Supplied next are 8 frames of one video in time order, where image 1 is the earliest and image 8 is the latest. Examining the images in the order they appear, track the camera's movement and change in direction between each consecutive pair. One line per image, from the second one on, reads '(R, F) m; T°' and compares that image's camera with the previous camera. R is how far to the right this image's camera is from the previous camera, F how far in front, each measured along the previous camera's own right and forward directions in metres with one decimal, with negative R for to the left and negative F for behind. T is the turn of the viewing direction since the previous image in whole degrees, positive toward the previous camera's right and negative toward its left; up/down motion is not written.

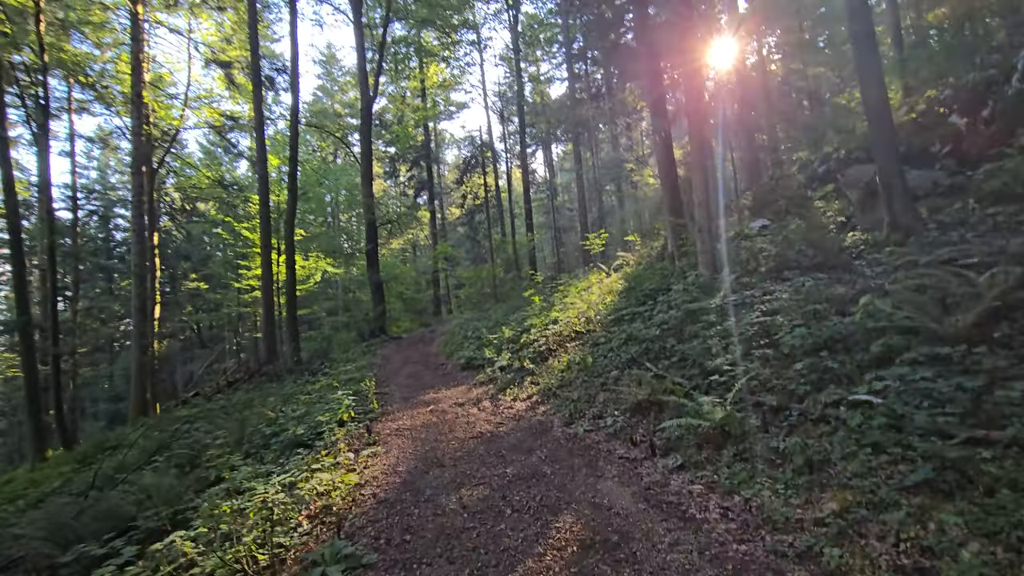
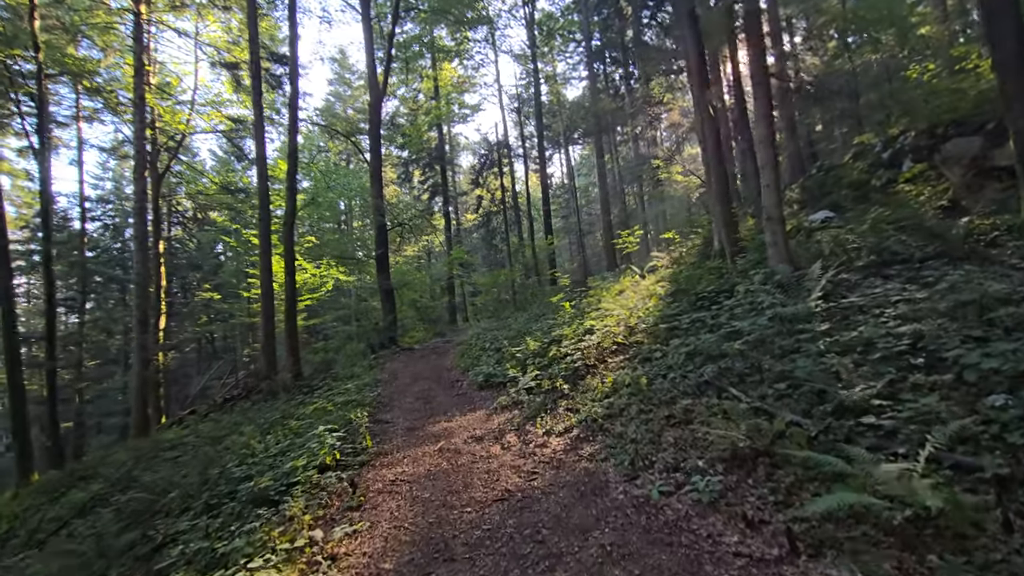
(-0.1, +1.0) m; -2°
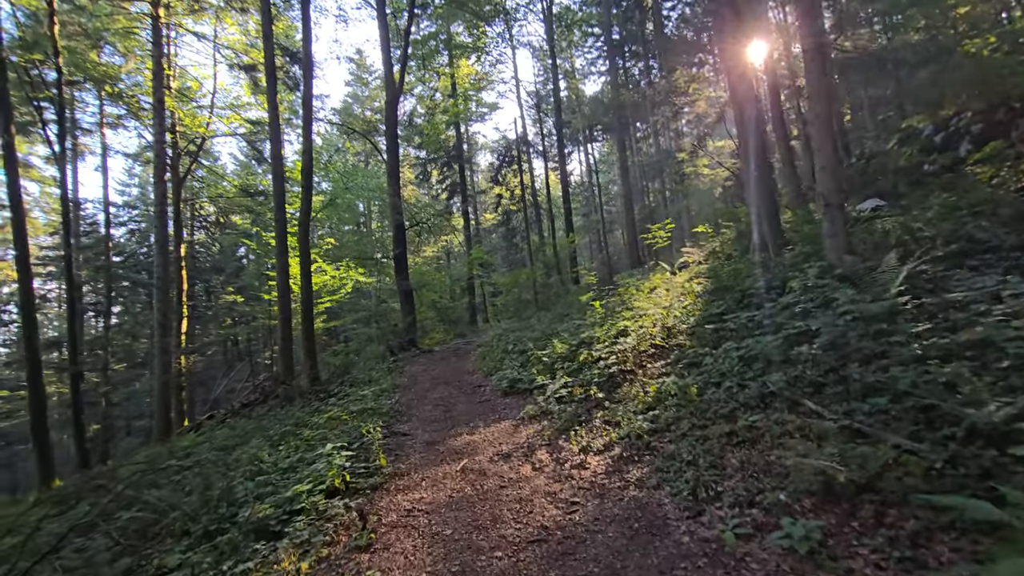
(-0.1, +0.4) m; -2°
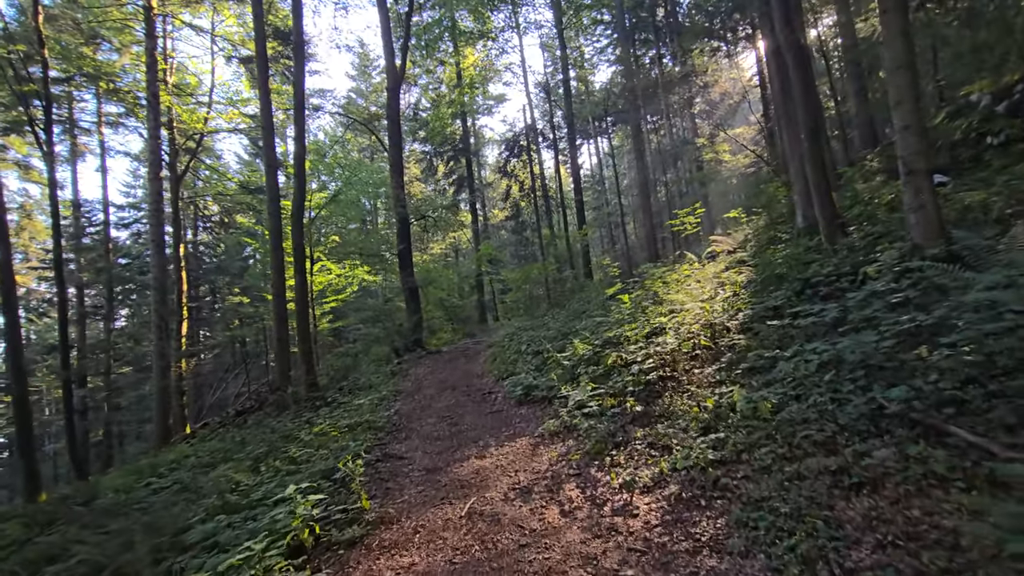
(0.0, +0.7) m; -1°
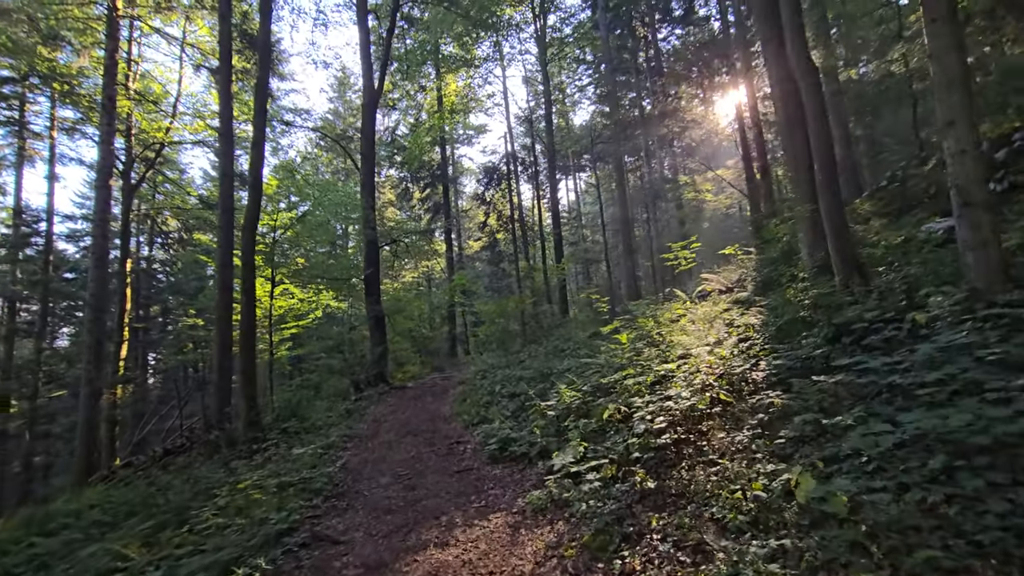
(0.0, +0.7) m; +3°
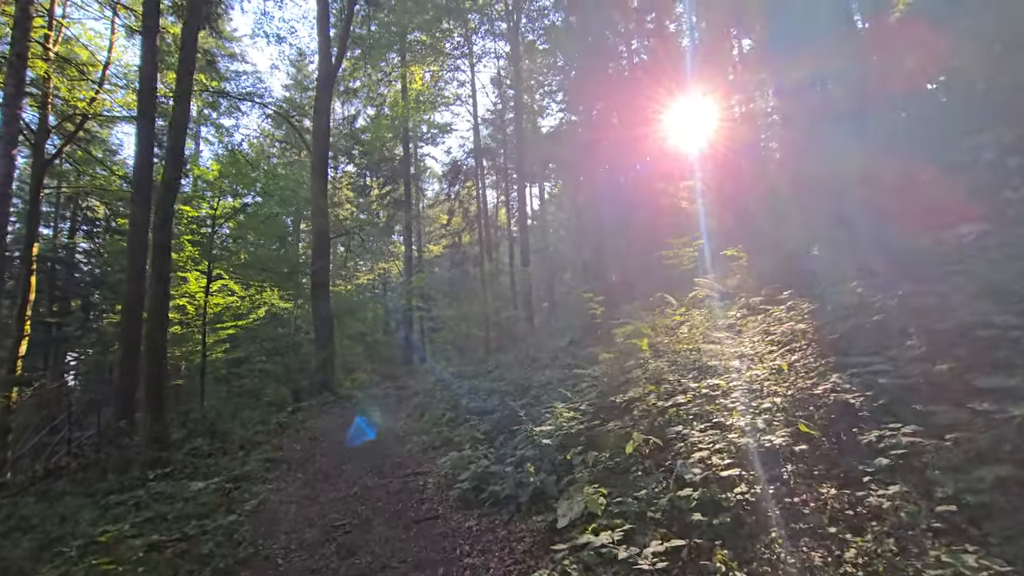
(-0.2, +0.9) m; +5°
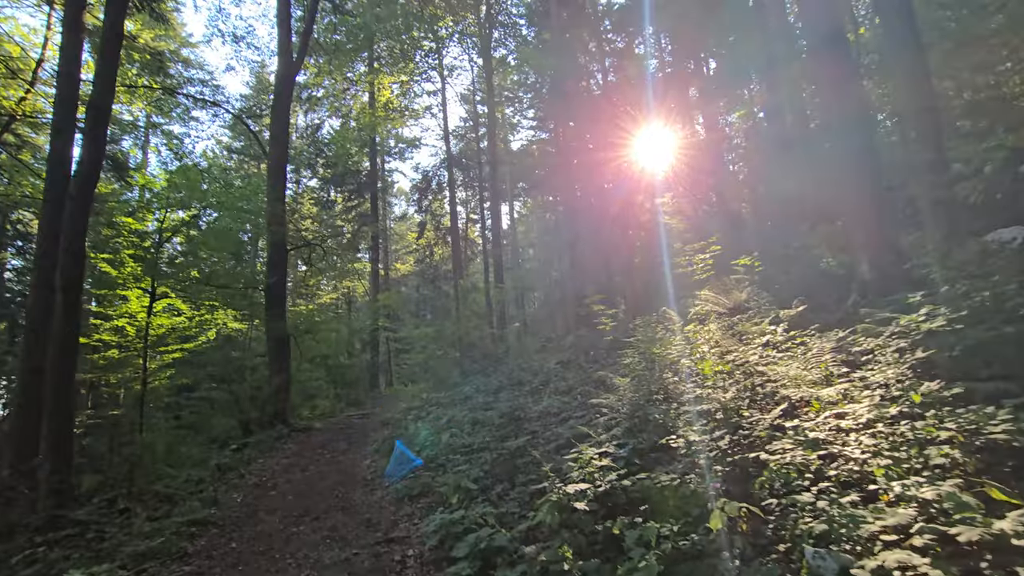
(-0.2, +0.8) m; +4°
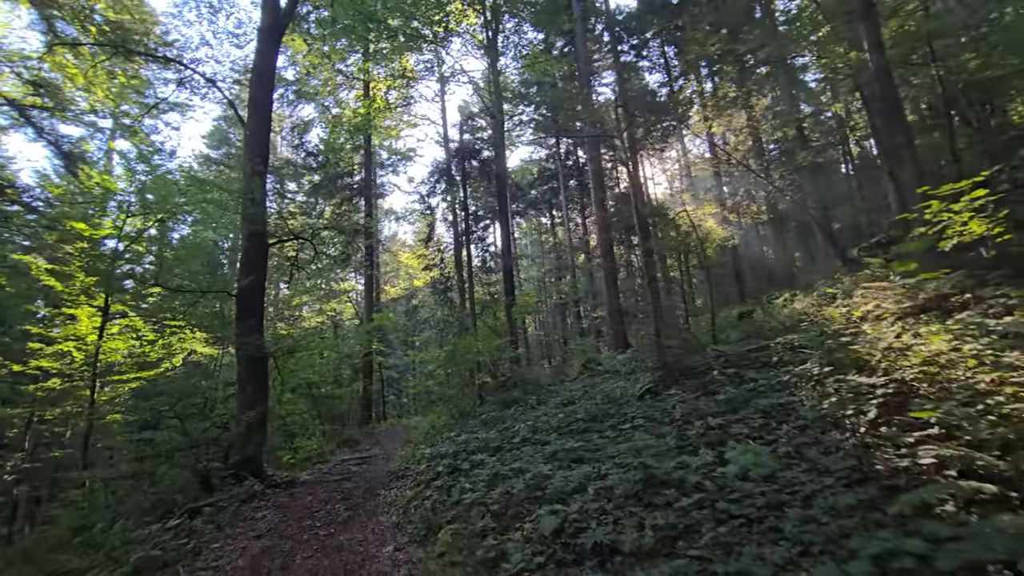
(-0.8, +1.9) m; +2°
